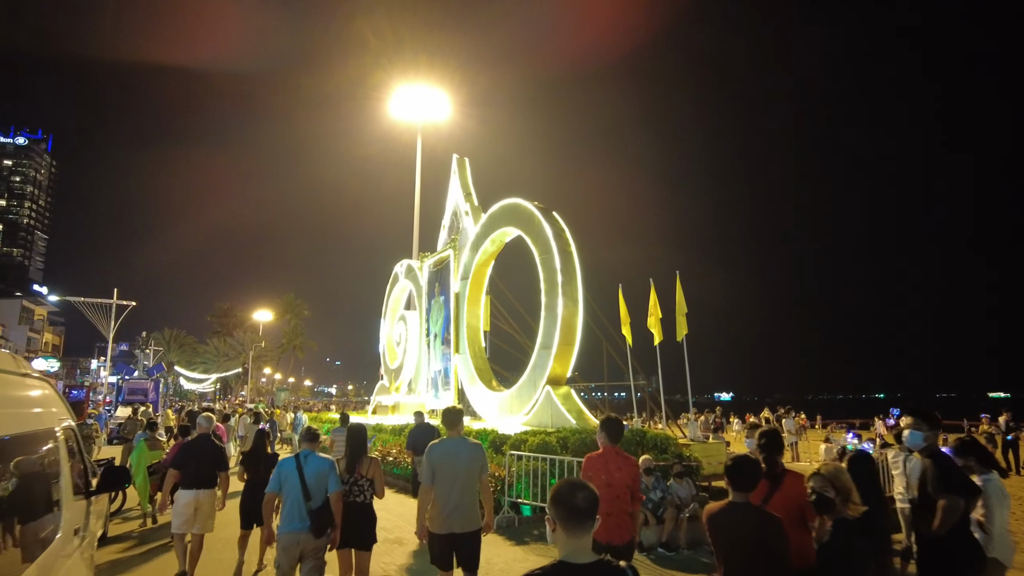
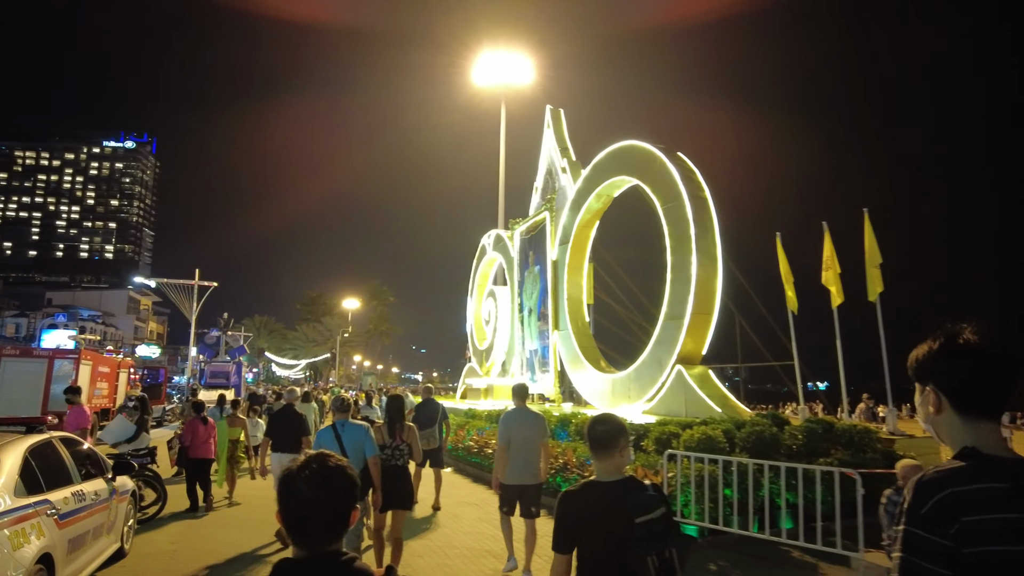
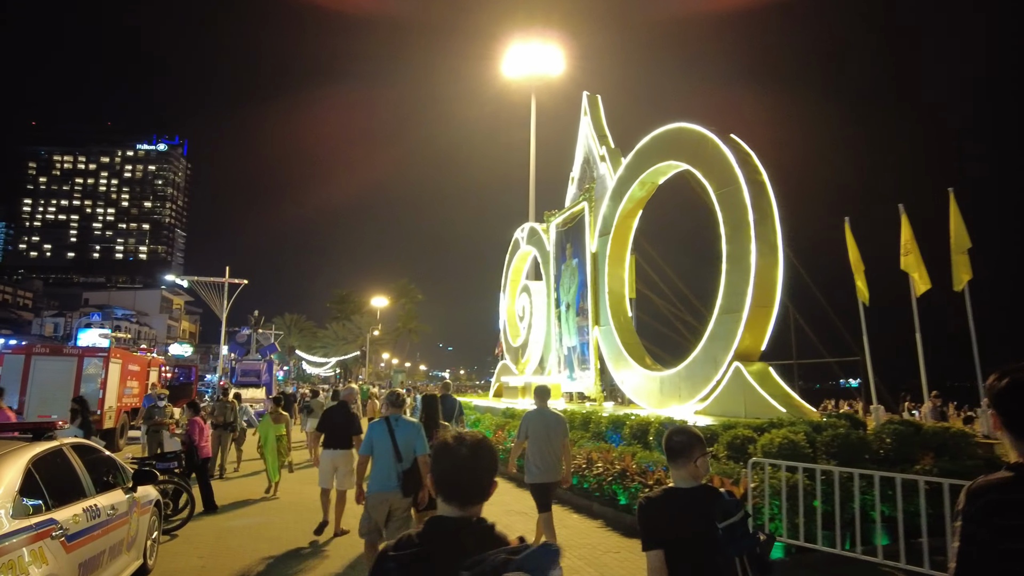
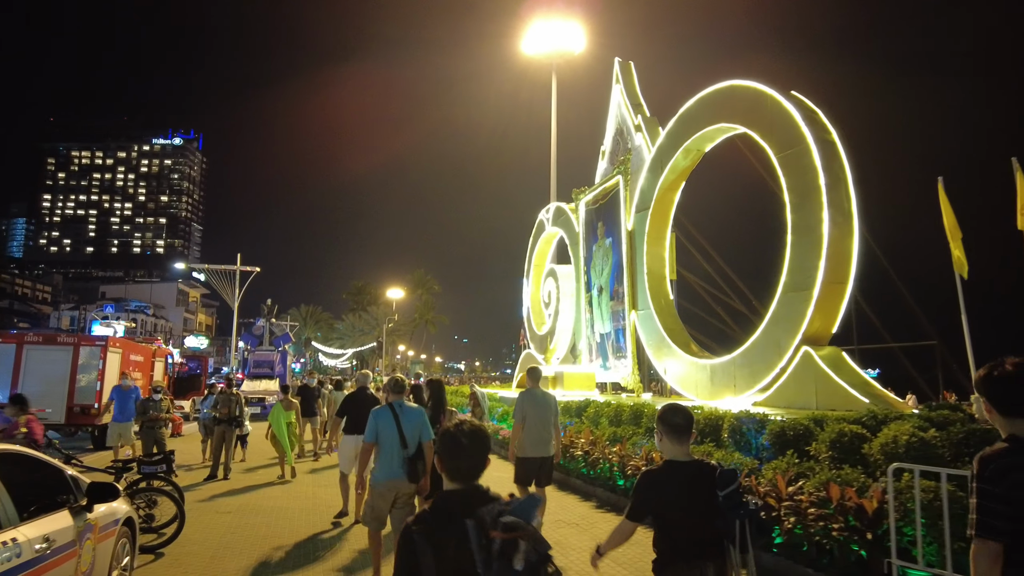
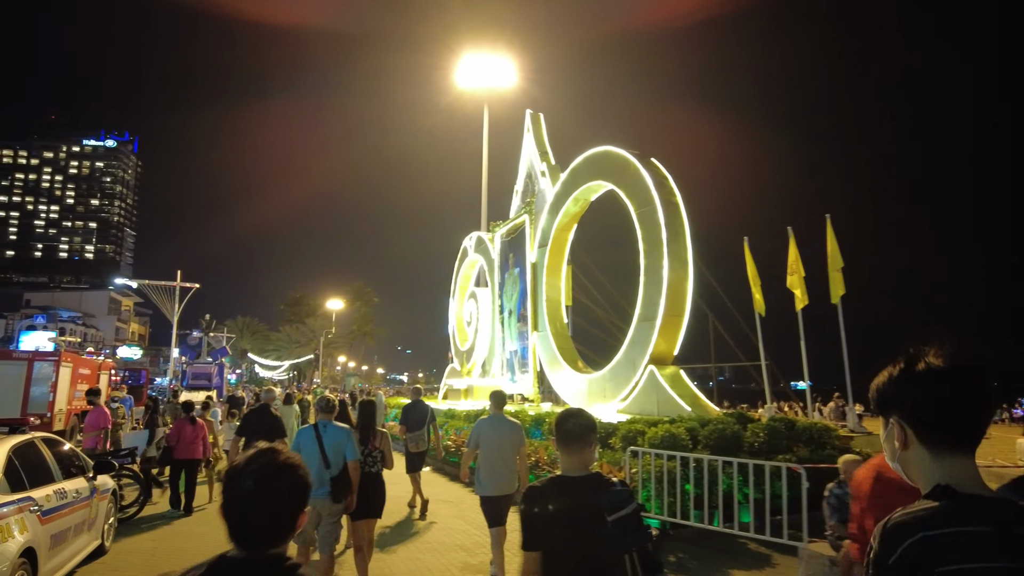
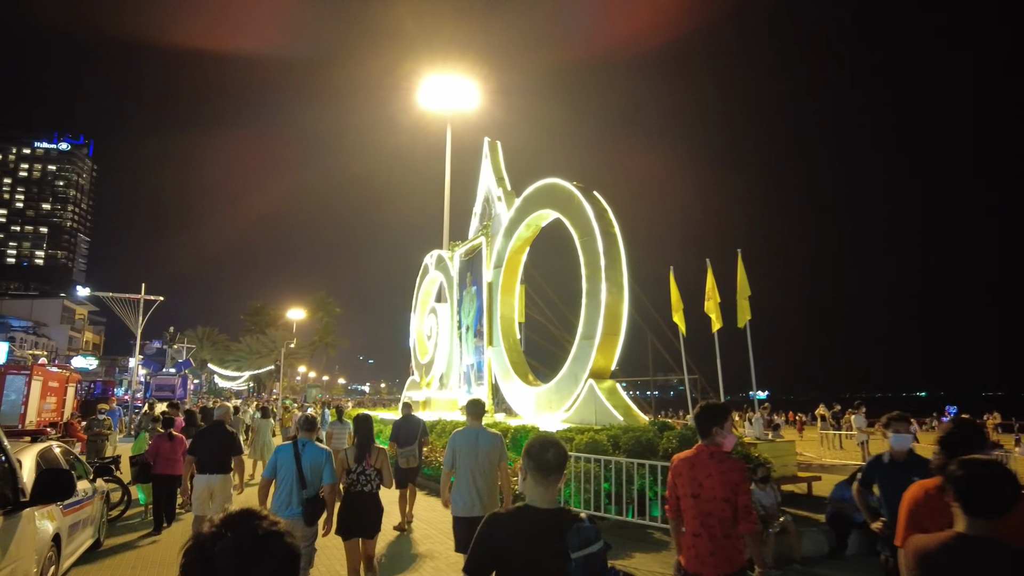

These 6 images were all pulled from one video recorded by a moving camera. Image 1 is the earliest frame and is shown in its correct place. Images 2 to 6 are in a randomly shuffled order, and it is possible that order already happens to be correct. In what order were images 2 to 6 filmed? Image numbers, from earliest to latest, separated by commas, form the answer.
6, 5, 2, 3, 4
